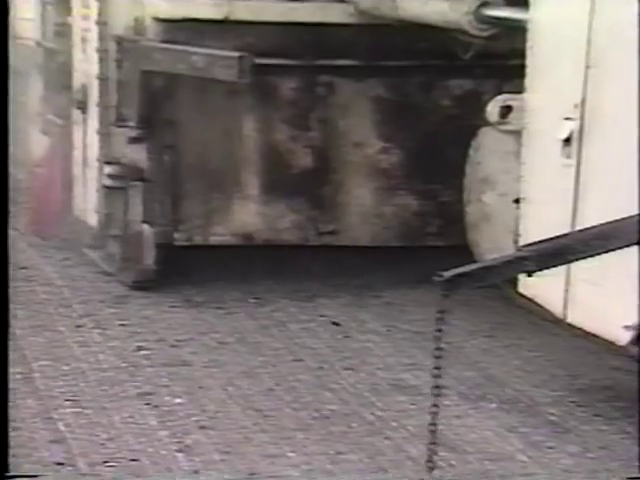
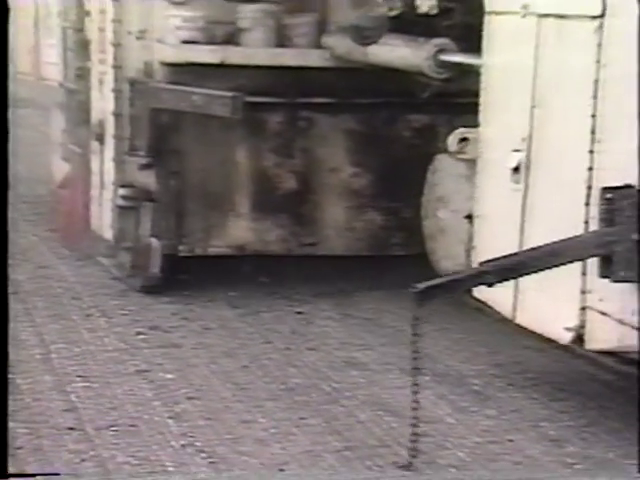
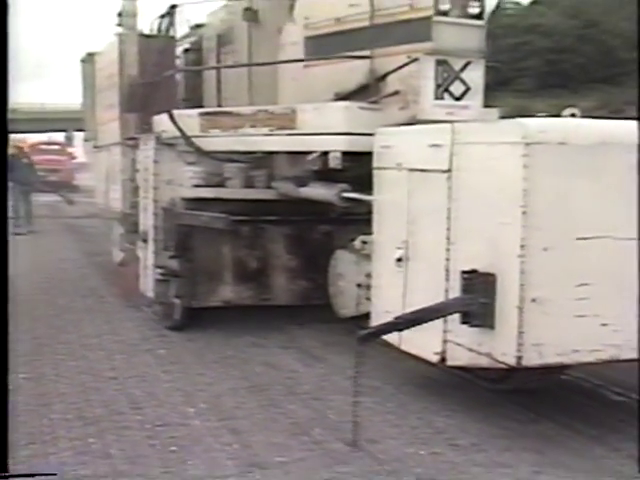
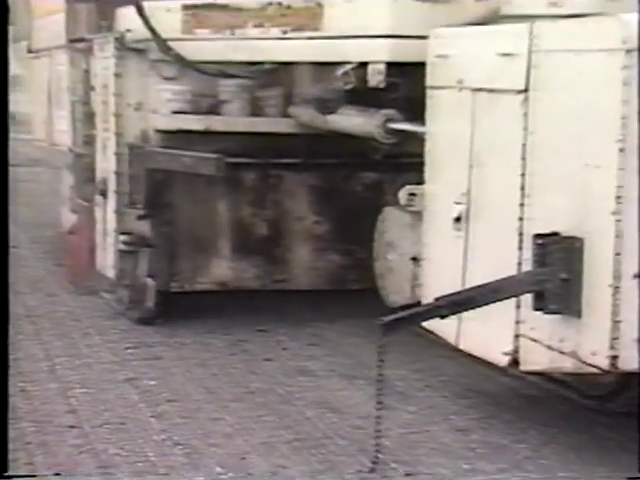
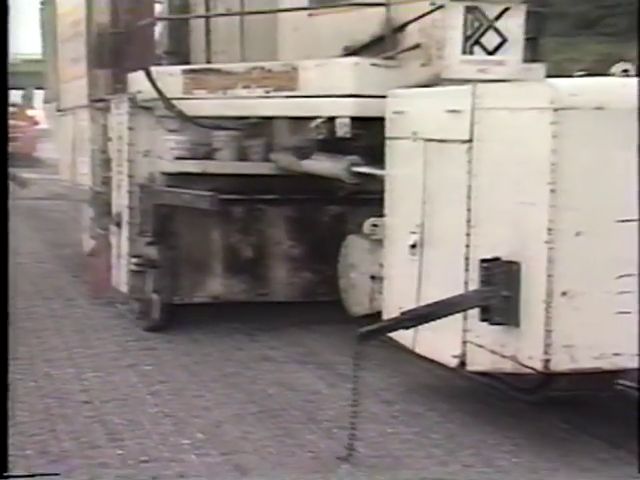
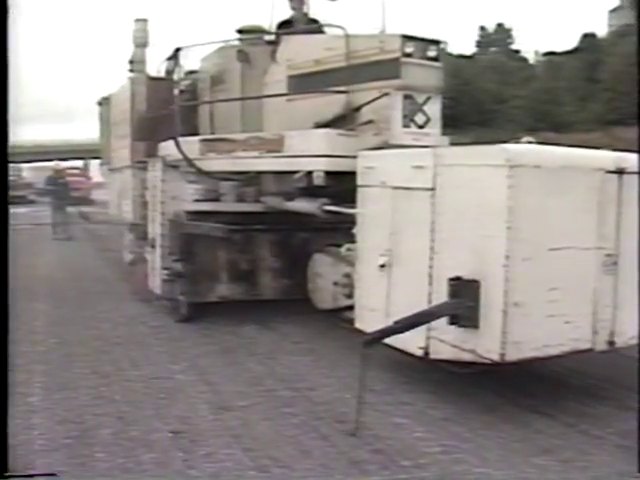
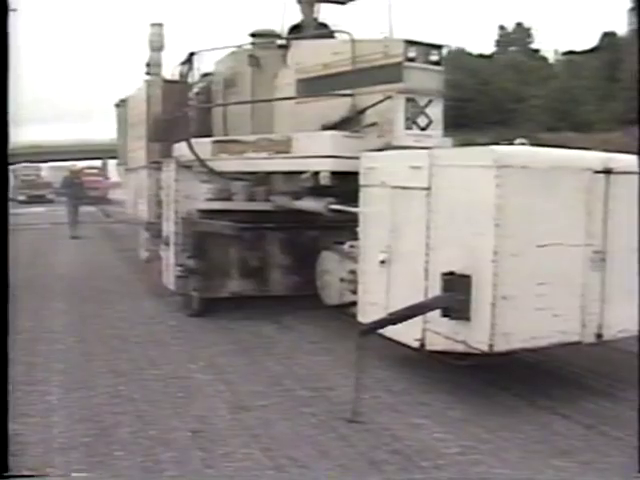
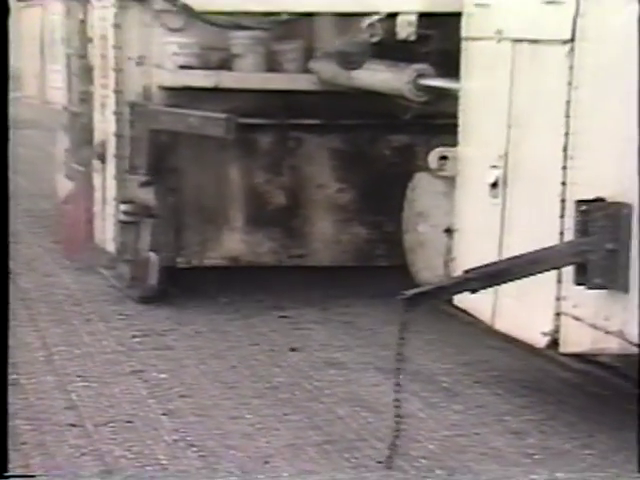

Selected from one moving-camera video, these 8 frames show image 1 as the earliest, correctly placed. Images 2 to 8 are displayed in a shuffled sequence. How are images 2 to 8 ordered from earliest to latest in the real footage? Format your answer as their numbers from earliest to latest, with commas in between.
2, 8, 4, 5, 3, 7, 6
